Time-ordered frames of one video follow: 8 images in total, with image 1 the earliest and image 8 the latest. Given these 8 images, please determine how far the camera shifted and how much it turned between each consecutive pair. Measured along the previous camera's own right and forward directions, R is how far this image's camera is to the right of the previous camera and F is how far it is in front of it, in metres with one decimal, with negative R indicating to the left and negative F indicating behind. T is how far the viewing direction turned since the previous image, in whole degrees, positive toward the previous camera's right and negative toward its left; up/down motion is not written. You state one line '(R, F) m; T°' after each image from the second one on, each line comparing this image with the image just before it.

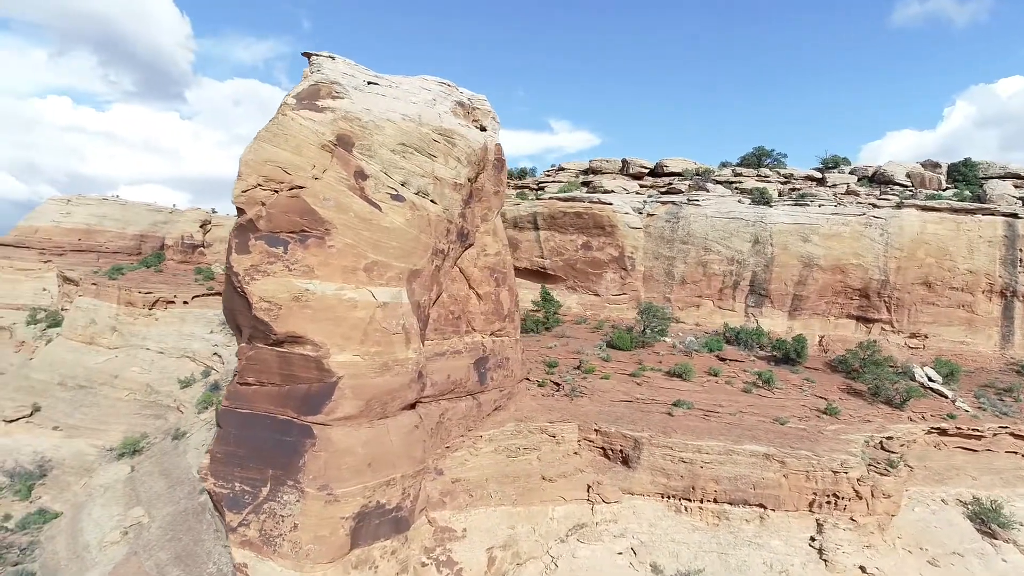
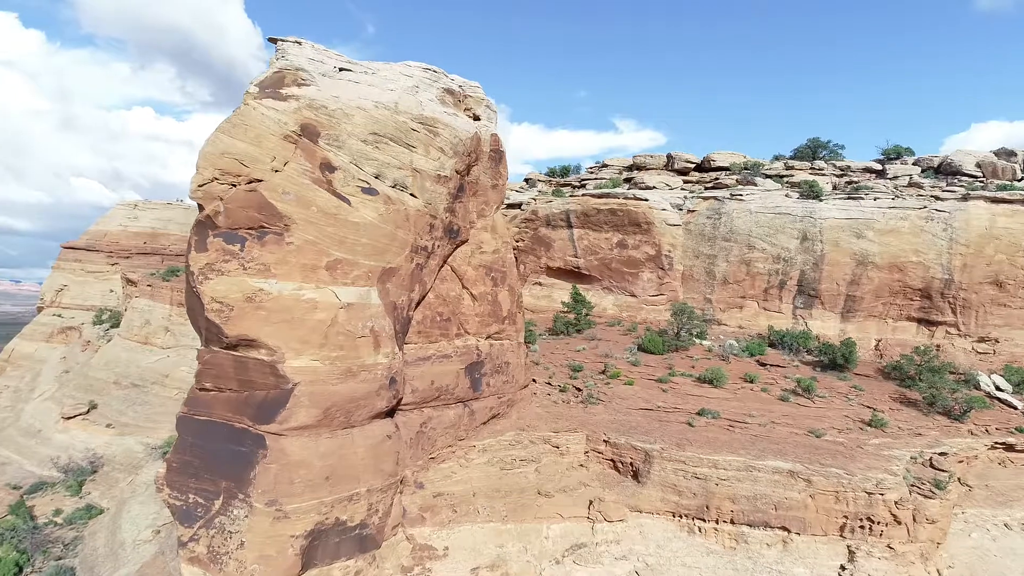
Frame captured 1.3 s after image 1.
(+0.8, +0.6) m; -5°
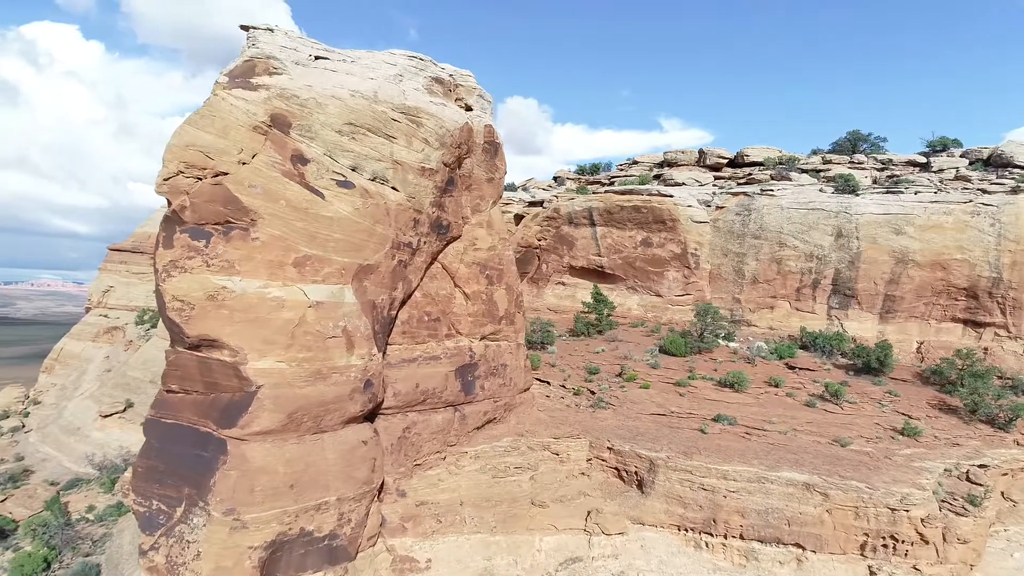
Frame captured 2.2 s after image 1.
(+0.5, +0.4) m; -4°
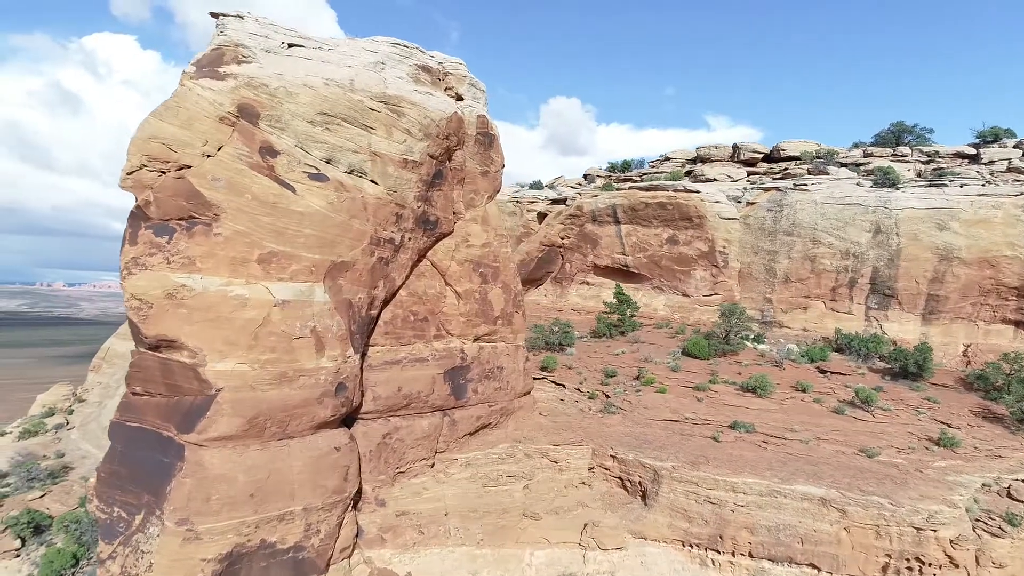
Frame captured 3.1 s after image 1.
(+0.5, +0.4) m; -4°
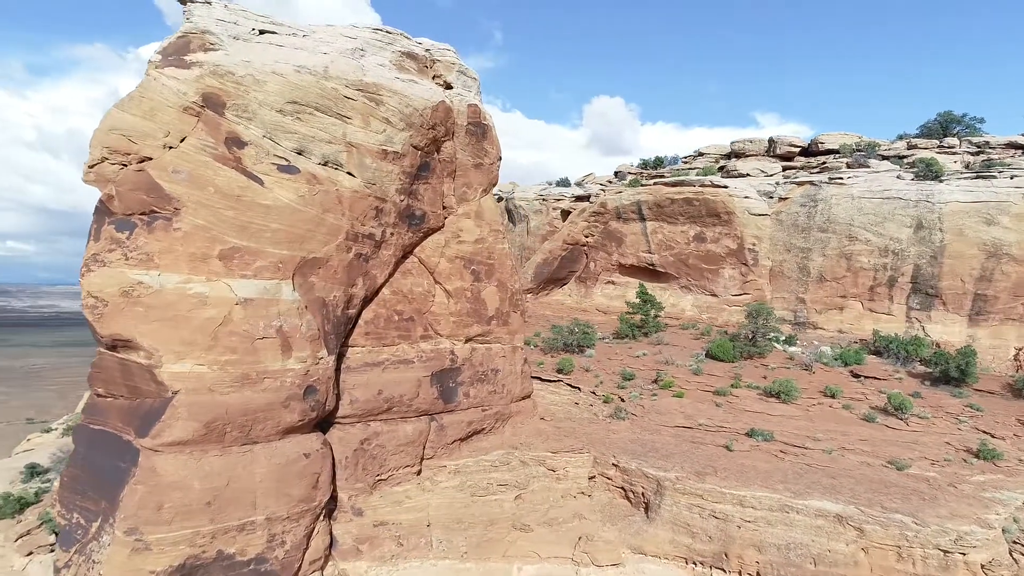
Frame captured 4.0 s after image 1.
(+0.5, +0.4) m; -4°
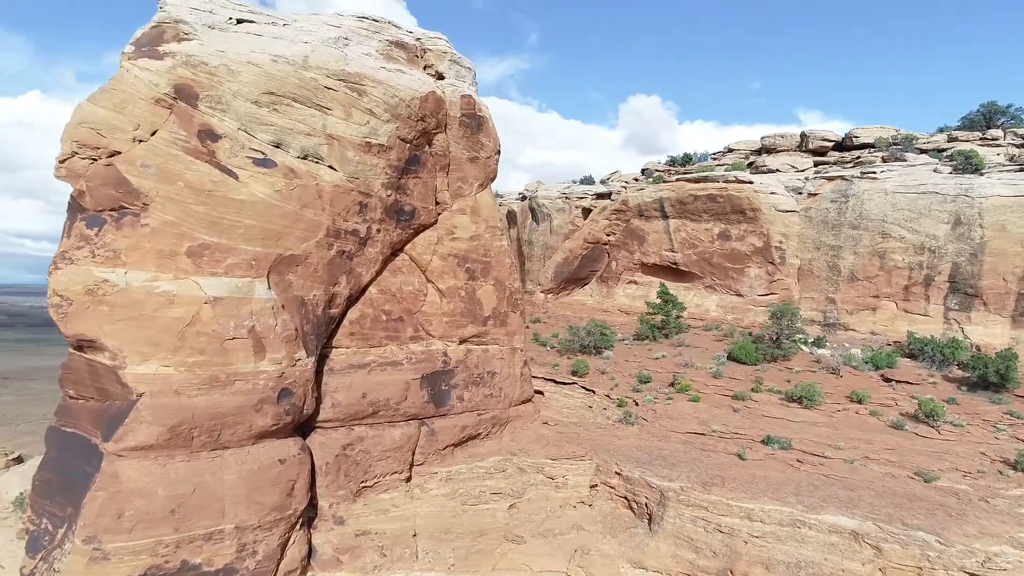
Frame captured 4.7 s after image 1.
(+0.4, +0.3) m; -3°
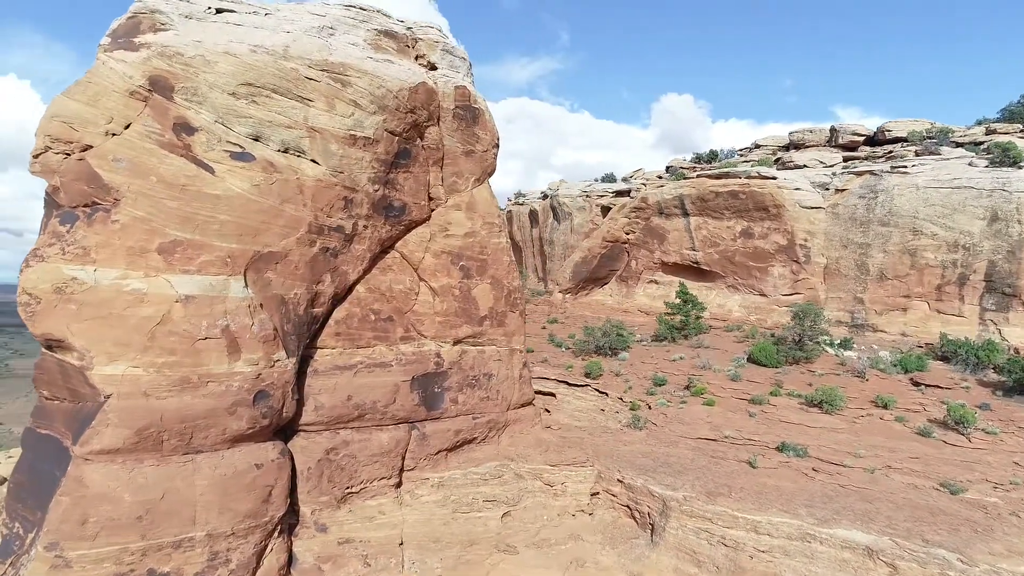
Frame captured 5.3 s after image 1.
(+0.3, +0.3) m; -3°
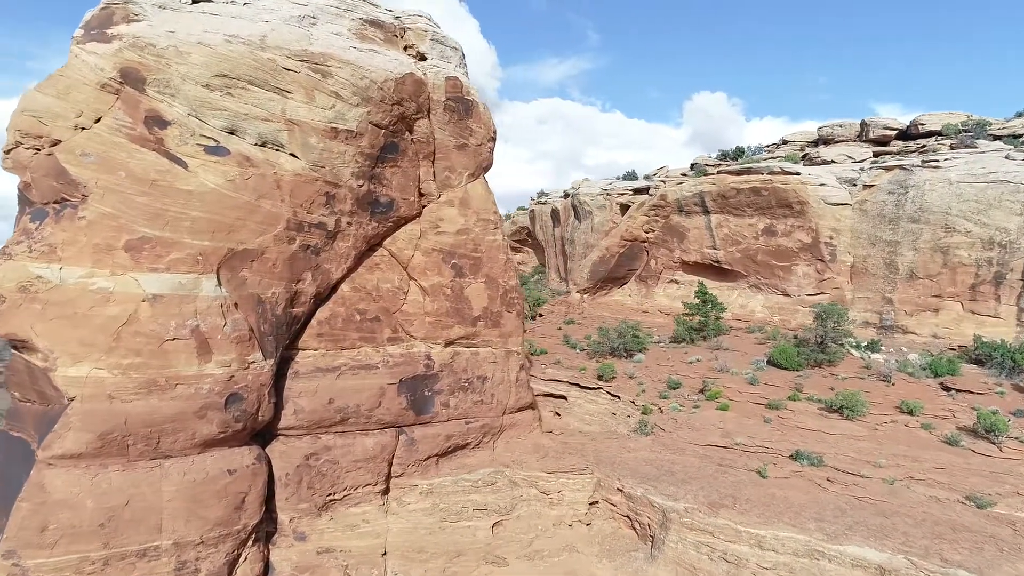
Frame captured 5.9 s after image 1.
(+0.3, +0.3) m; -3°
